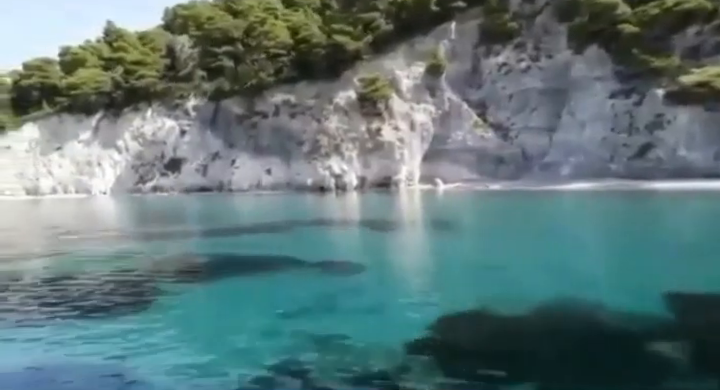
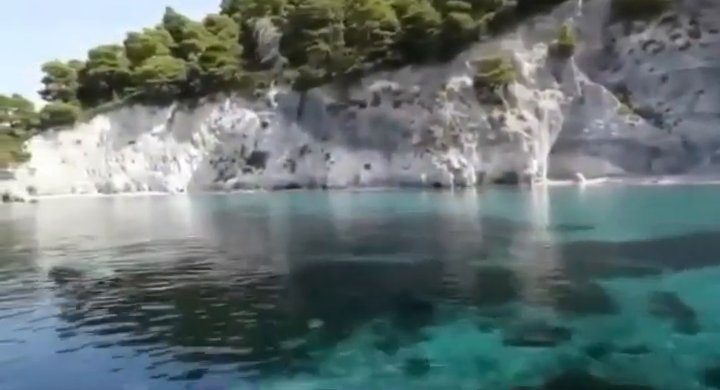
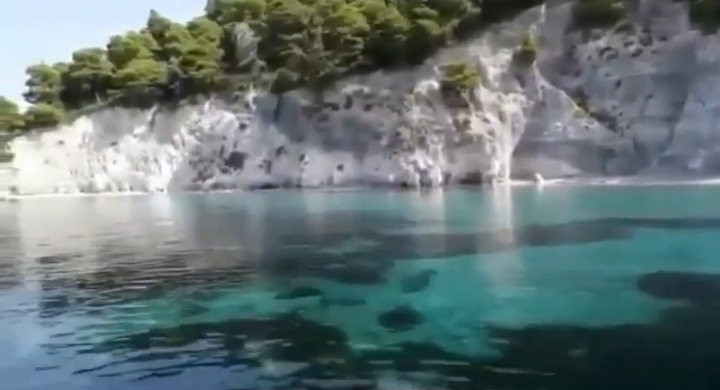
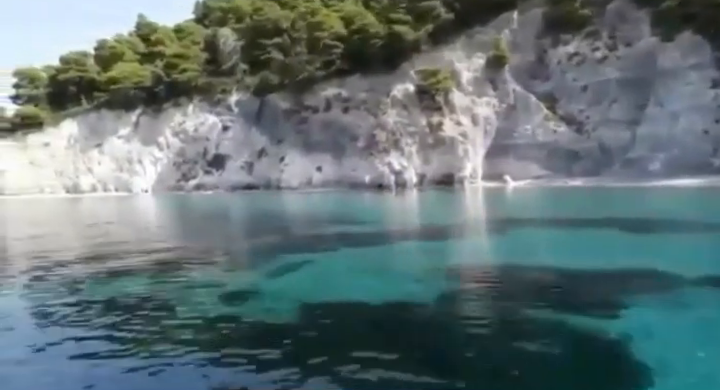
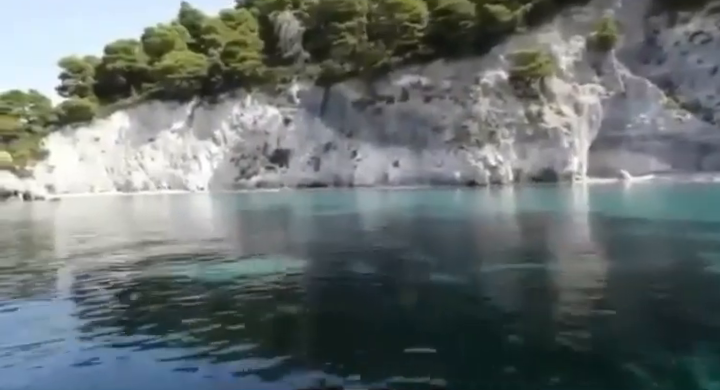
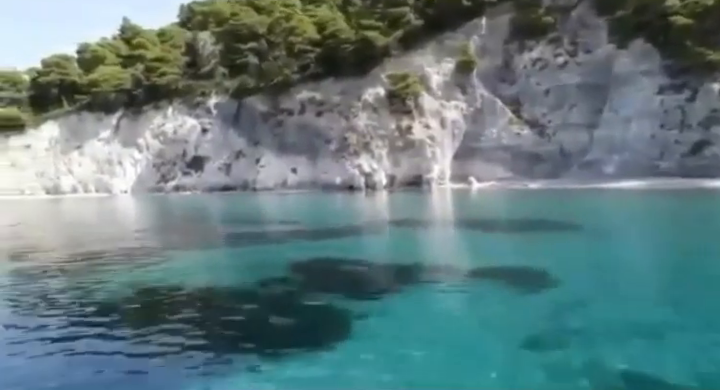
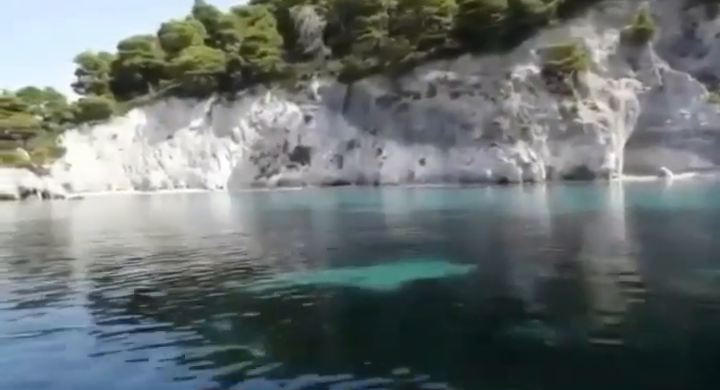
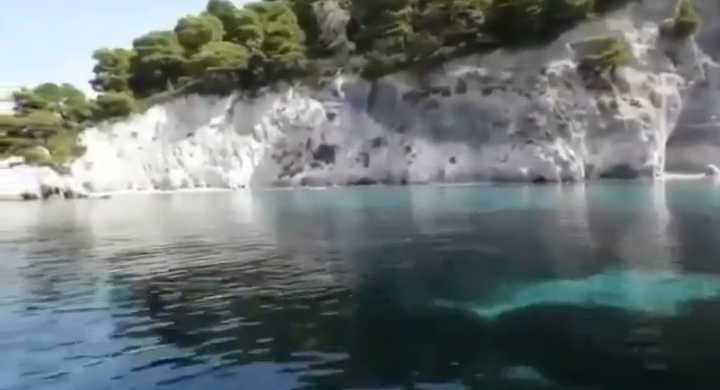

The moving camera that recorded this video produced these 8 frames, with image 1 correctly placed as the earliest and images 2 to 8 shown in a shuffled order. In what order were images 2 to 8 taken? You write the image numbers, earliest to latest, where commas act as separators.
6, 4, 3, 2, 5, 7, 8
